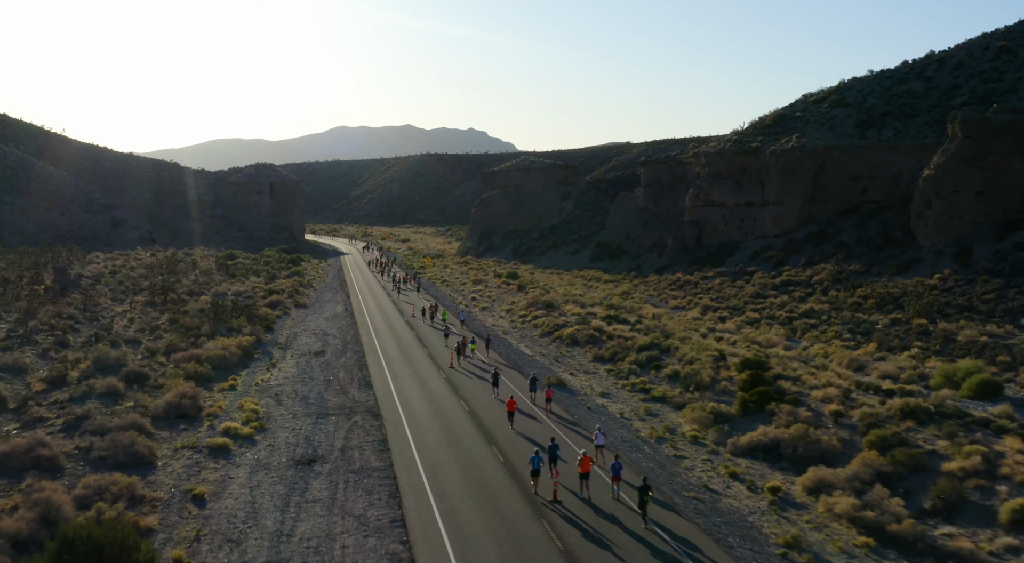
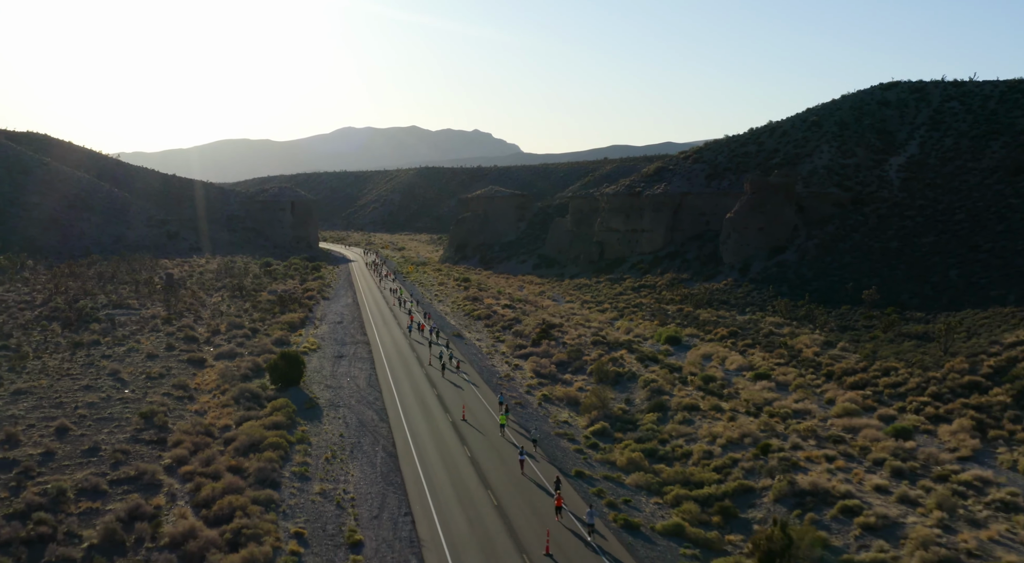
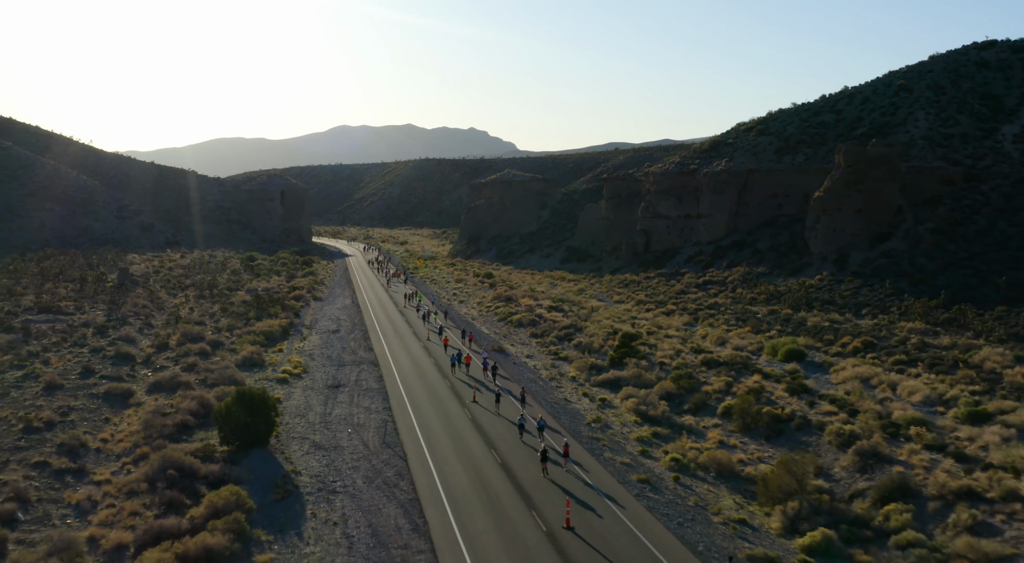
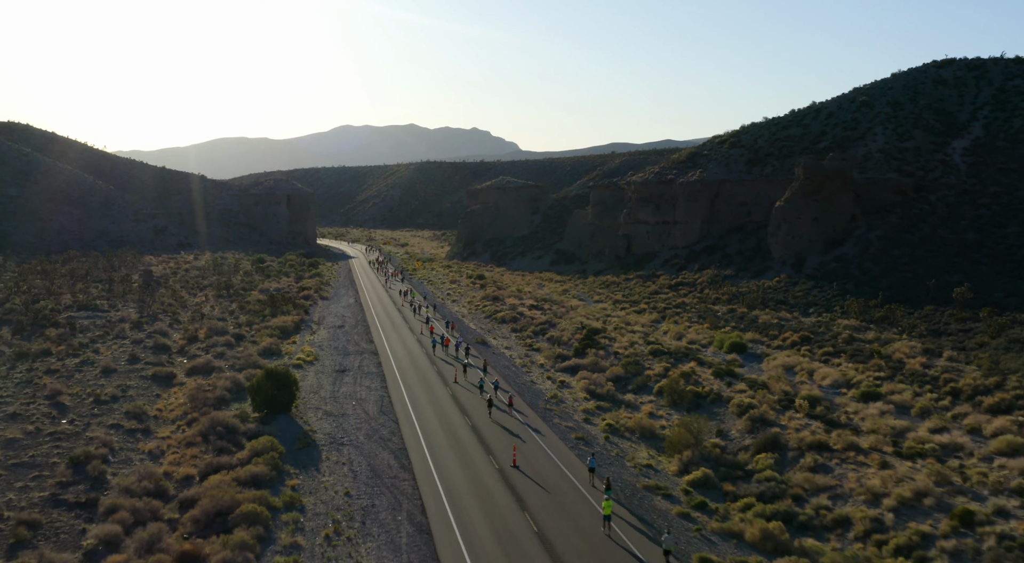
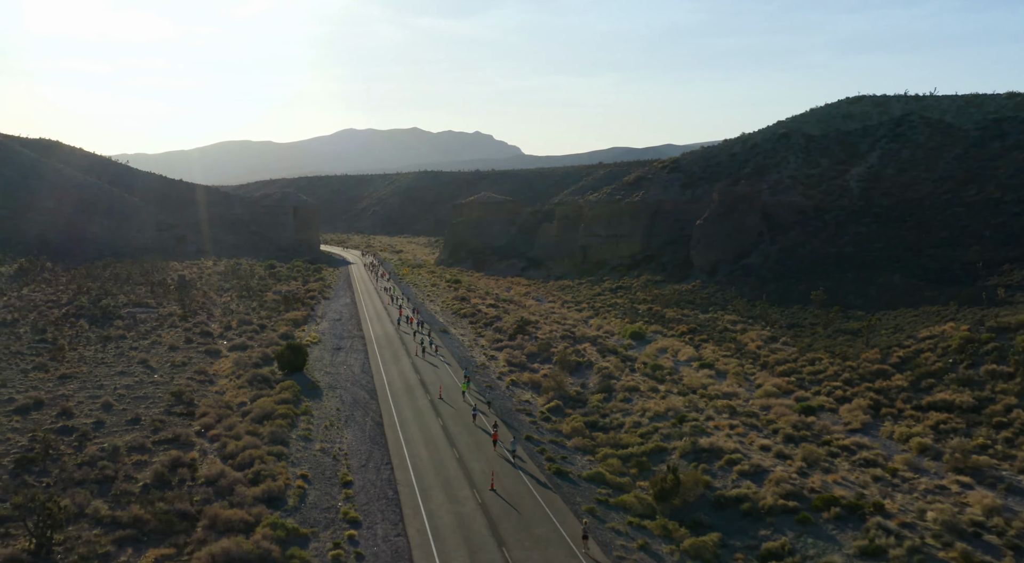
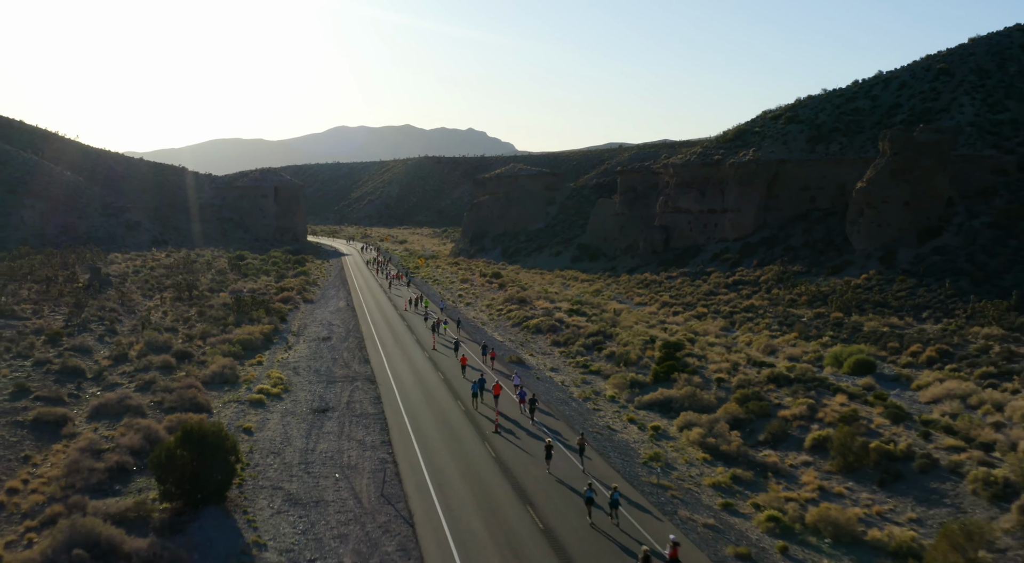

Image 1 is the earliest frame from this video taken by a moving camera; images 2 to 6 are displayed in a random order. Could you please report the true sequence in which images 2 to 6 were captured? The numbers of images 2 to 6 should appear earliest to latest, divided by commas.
6, 3, 4, 2, 5
